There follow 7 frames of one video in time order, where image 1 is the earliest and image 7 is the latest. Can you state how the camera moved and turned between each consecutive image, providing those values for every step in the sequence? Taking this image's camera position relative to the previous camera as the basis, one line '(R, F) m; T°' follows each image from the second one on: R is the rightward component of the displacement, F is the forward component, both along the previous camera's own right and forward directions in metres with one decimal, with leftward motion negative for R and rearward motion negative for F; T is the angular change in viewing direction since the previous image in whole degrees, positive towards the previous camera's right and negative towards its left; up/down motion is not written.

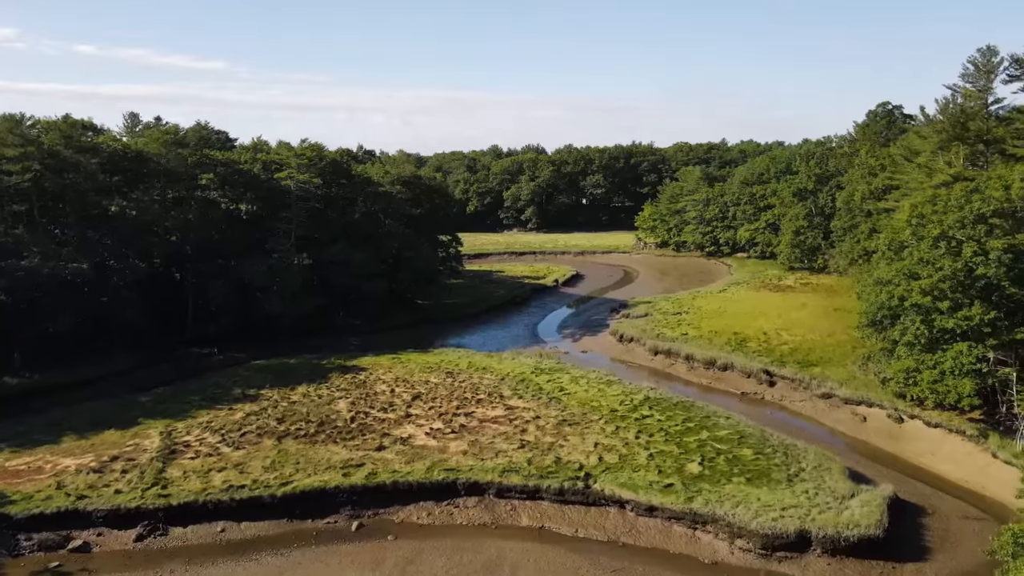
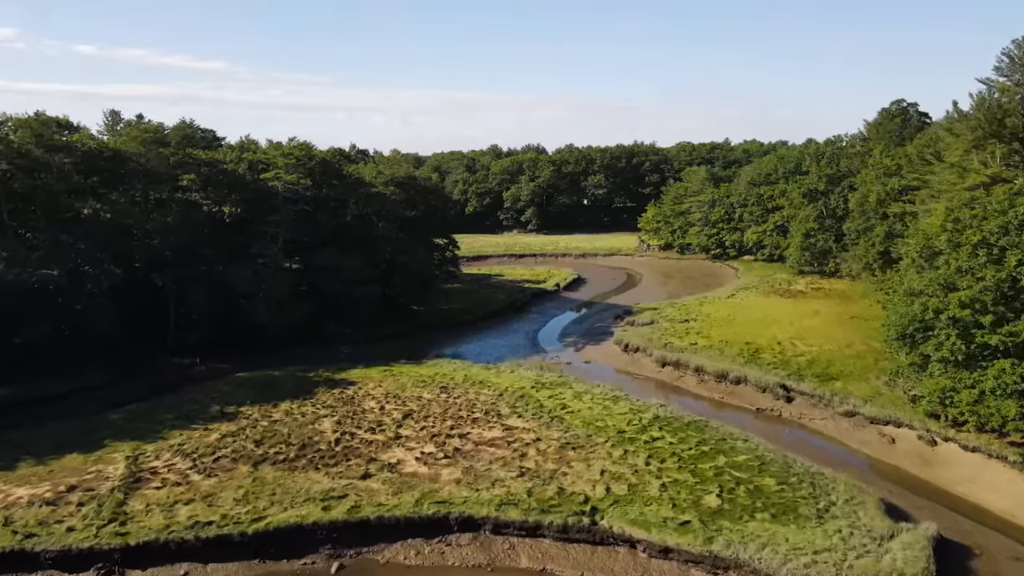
(+0.1, +2.0) m; 0°
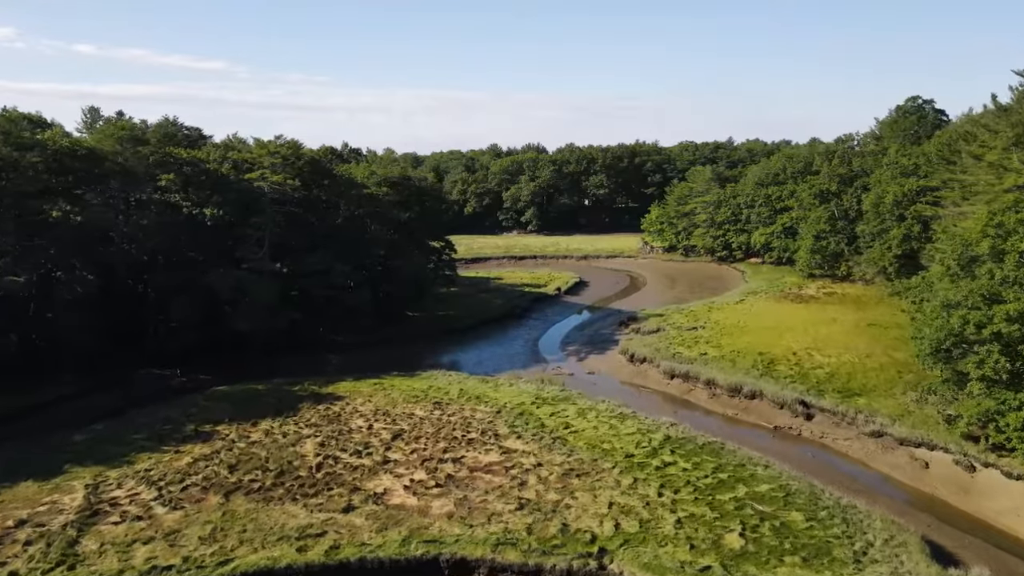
(+0.1, +2.0) m; 0°
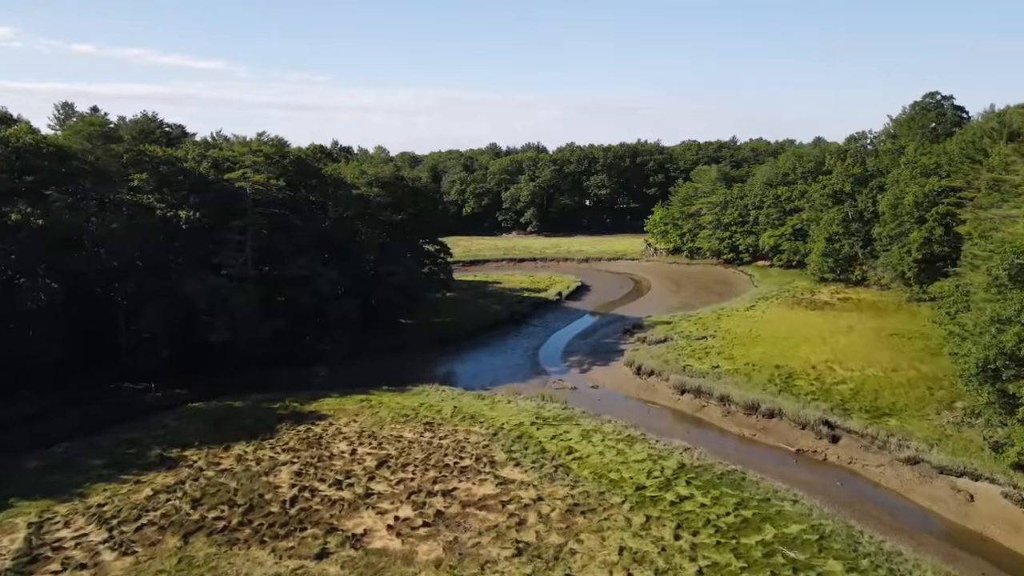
(+0.1, +2.2) m; 0°
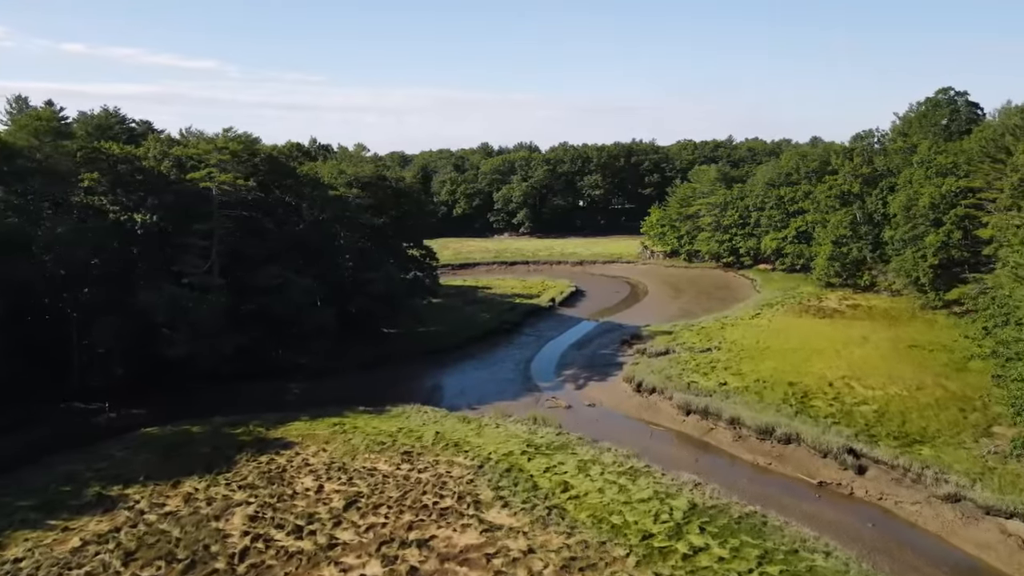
(+0.2, +2.6) m; +1°
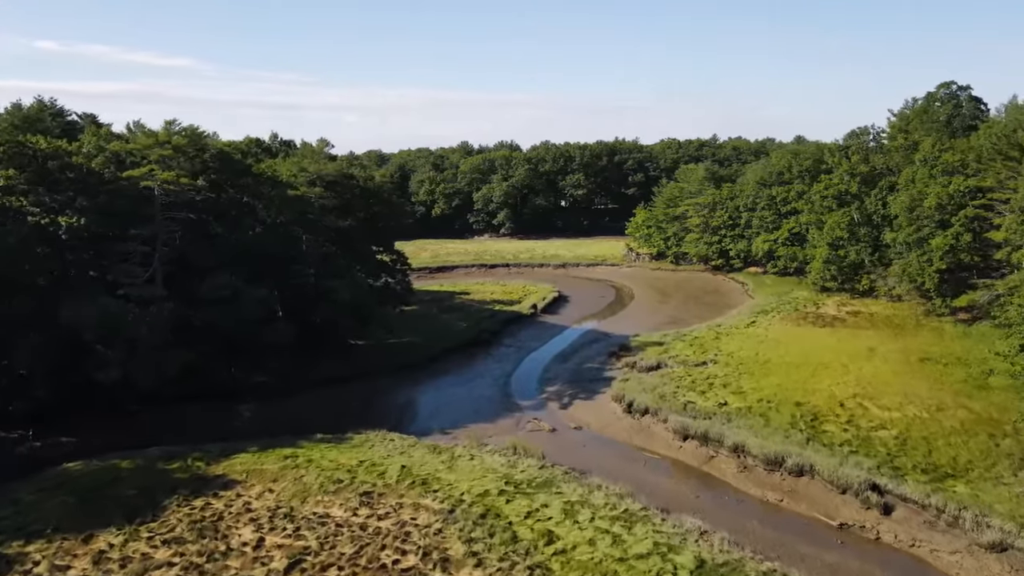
(+0.2, +2.9) m; +2°
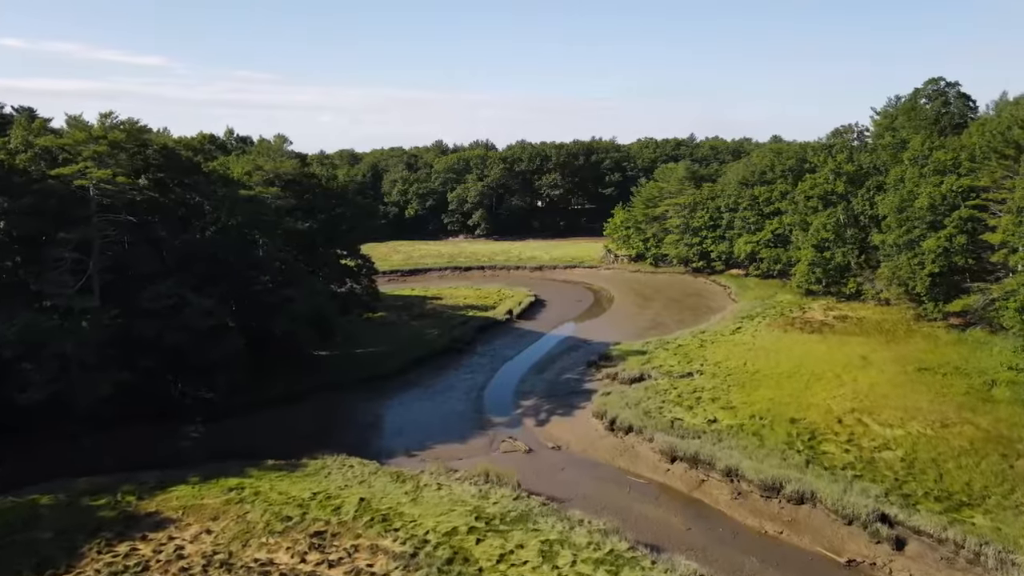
(+0.2, +2.1) m; +2°
